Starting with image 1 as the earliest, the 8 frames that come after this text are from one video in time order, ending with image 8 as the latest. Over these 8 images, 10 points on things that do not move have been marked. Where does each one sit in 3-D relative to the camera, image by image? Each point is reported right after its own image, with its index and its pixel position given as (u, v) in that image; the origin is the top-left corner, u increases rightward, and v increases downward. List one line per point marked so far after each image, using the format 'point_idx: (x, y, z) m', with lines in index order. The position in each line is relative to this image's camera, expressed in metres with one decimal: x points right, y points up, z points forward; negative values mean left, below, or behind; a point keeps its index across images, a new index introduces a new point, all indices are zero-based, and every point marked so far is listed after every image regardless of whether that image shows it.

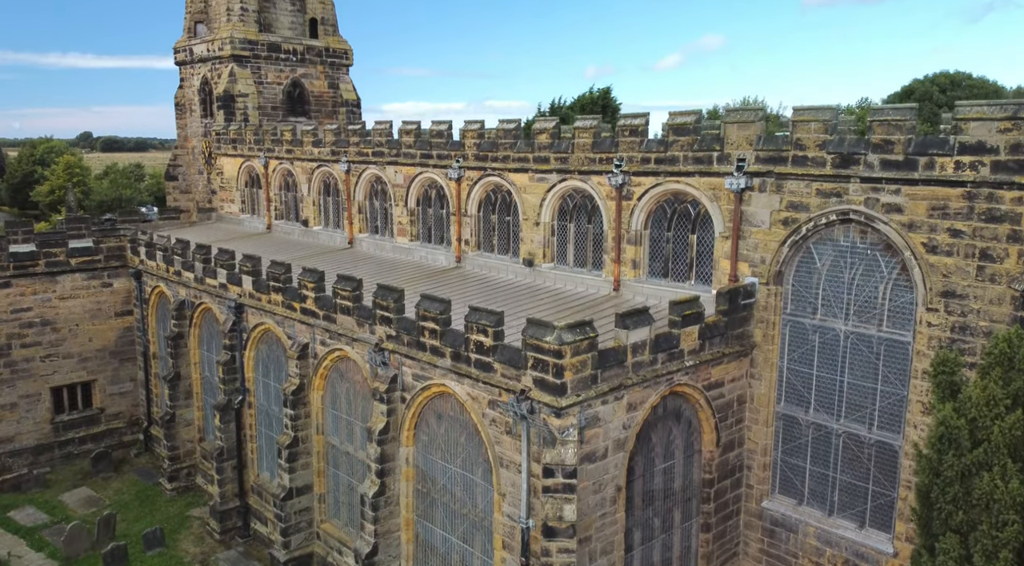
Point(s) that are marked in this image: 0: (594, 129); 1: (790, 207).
0: (+1.7, +3.3, +16.6) m
1: (+4.8, +1.3, +13.4) m
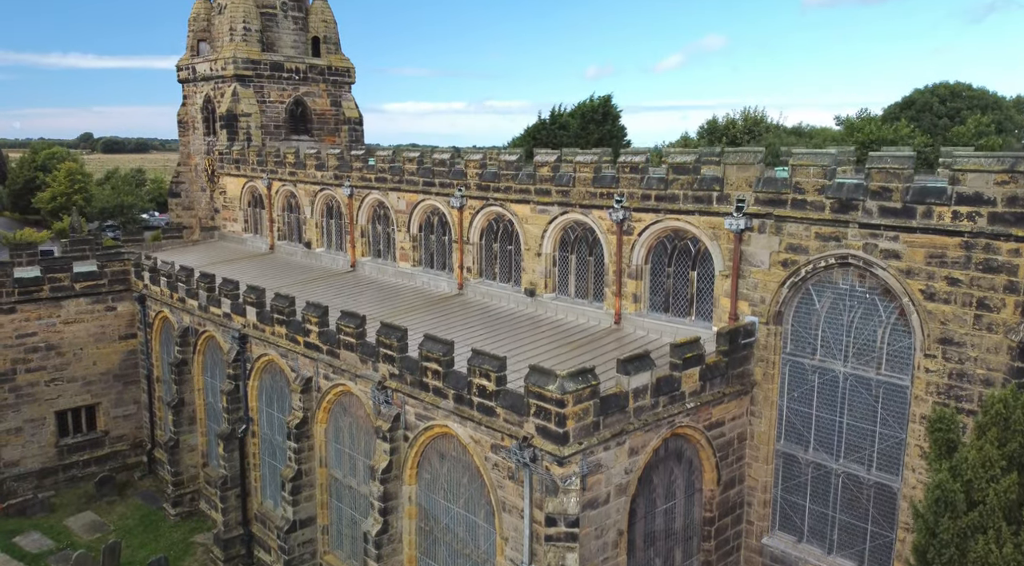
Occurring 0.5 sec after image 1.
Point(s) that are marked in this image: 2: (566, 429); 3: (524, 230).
0: (+1.8, +2.6, +16.8) m
1: (+4.9, +0.6, +13.6) m
2: (+0.8, -2.1, +10.9) m
3: (+0.3, +1.3, +18.5) m
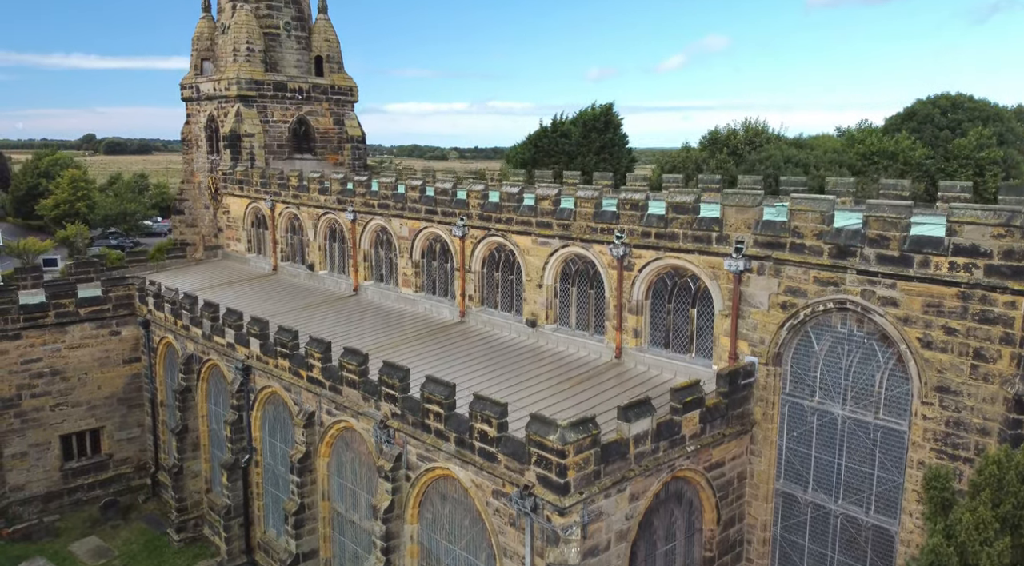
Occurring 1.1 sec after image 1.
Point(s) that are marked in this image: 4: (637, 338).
0: (+1.8, +1.8, +16.9) m
1: (+4.9, -0.1, +13.7) m
2: (+0.8, -2.8, +11.1) m
3: (+0.3, +0.6, +18.6) m
4: (+2.7, -1.2, +16.3) m
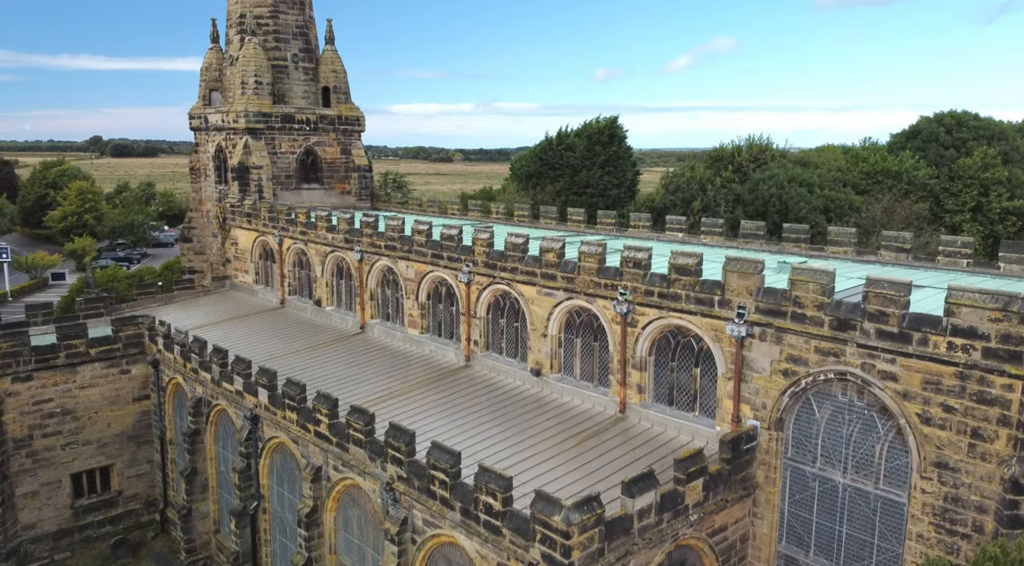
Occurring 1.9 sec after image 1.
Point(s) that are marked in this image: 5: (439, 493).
0: (+1.9, +0.6, +17.1) m
1: (+5.0, -1.4, +13.9) m
2: (+0.9, -4.0, +11.3) m
3: (+0.4, -0.7, +18.8) m
4: (+2.8, -2.4, +16.5) m
5: (-1.3, -3.7, +13.5) m
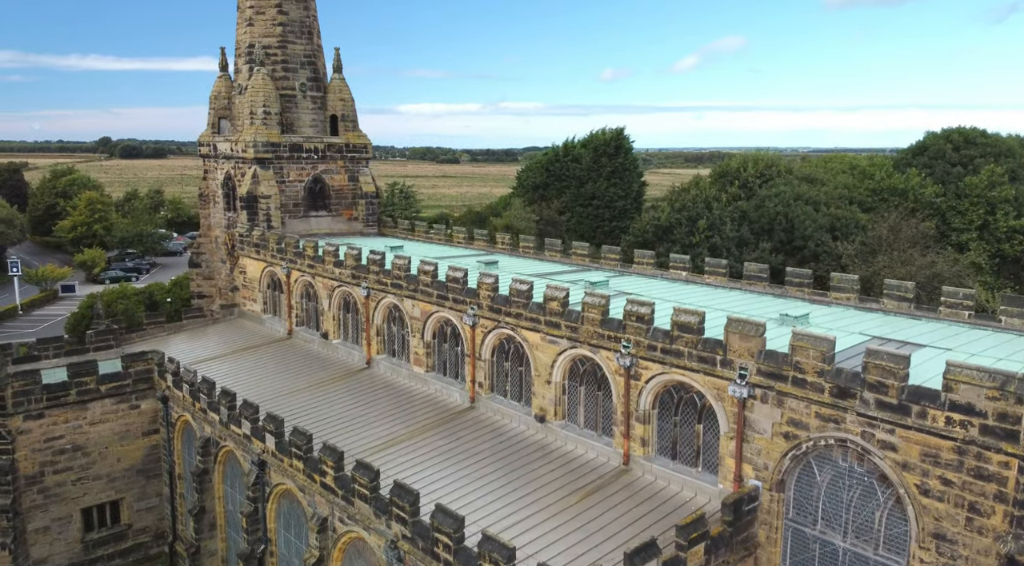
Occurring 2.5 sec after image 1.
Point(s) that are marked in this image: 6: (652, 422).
0: (+2.0, -0.5, +17.3) m
1: (+5.1, -2.5, +14.0) m
2: (+0.9, -5.2, +11.4) m
3: (+0.6, -1.8, +19.0) m
4: (+2.8, -3.6, +16.7) m
5: (-1.2, -4.8, +13.7) m
6: (+3.0, -3.0, +16.6) m
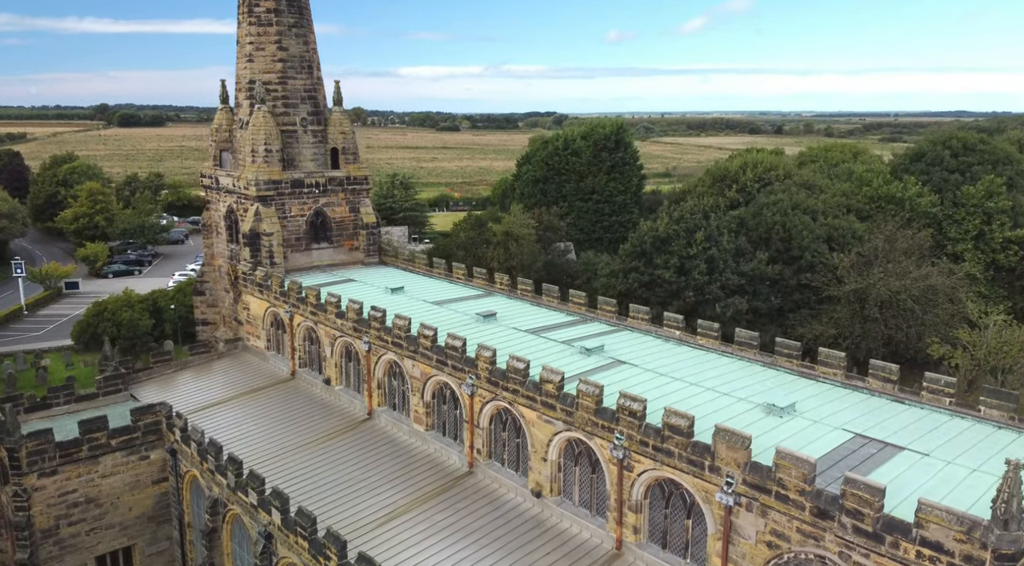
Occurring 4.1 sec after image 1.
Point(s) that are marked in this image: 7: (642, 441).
0: (+2.0, -2.6, +17.9) m
1: (+5.0, -4.8, +14.7) m
2: (+0.8, -7.5, +12.3) m
3: (+0.5, -3.8, +19.7) m
4: (+2.8, -5.7, +17.5) m
5: (-1.3, -7.1, +14.5) m
6: (+2.9, -5.1, +17.4) m
7: (+2.8, -3.5, +16.9) m
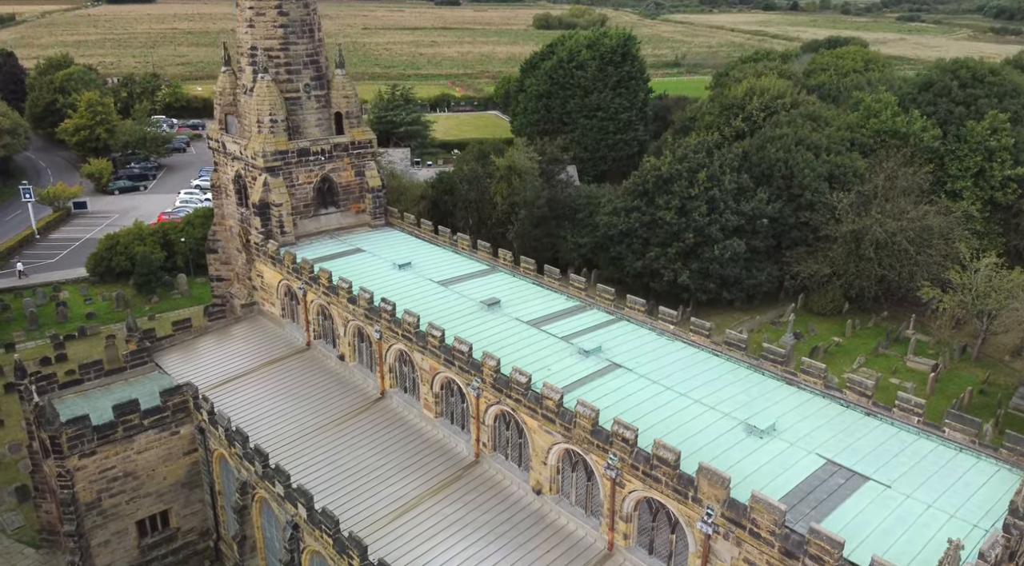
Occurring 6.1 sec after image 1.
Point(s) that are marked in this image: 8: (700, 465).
0: (+2.0, -3.4, +19.5) m
1: (+5.0, -6.0, +16.7) m
2: (+0.8, -9.1, +14.7) m
3: (+0.6, -4.3, +21.5) m
4: (+2.8, -6.5, +19.5) m
5: (-1.2, -8.3, +16.8) m
6: (+3.0, -5.9, +19.3) m
7: (+2.9, -4.4, +18.6) m
8: (+4.1, -4.0, +17.0) m
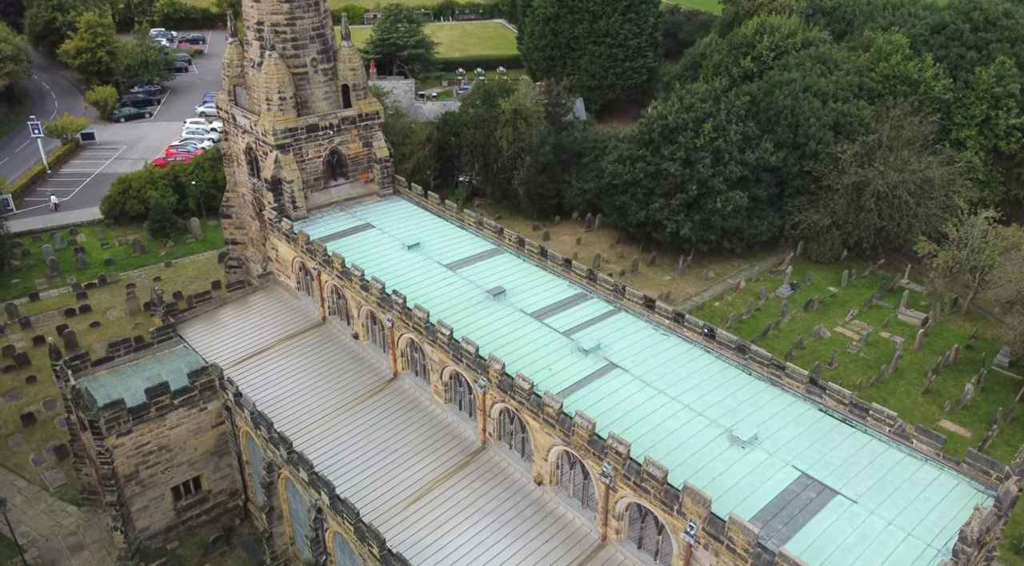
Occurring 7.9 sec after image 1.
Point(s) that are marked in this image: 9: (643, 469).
0: (+2.1, -4.0, +21.2) m
1: (+5.1, -7.0, +18.8) m
2: (+0.9, -10.3, +17.3) m
3: (+0.7, -4.6, +23.3) m
4: (+2.9, -7.0, +21.7) m
5: (-1.2, -9.2, +19.3) m
6: (+3.1, -6.5, +21.4) m
7: (+3.0, -5.1, +20.5) m
8: (+4.2, -4.9, +18.9) m
9: (+3.4, -4.8, +19.9) m
